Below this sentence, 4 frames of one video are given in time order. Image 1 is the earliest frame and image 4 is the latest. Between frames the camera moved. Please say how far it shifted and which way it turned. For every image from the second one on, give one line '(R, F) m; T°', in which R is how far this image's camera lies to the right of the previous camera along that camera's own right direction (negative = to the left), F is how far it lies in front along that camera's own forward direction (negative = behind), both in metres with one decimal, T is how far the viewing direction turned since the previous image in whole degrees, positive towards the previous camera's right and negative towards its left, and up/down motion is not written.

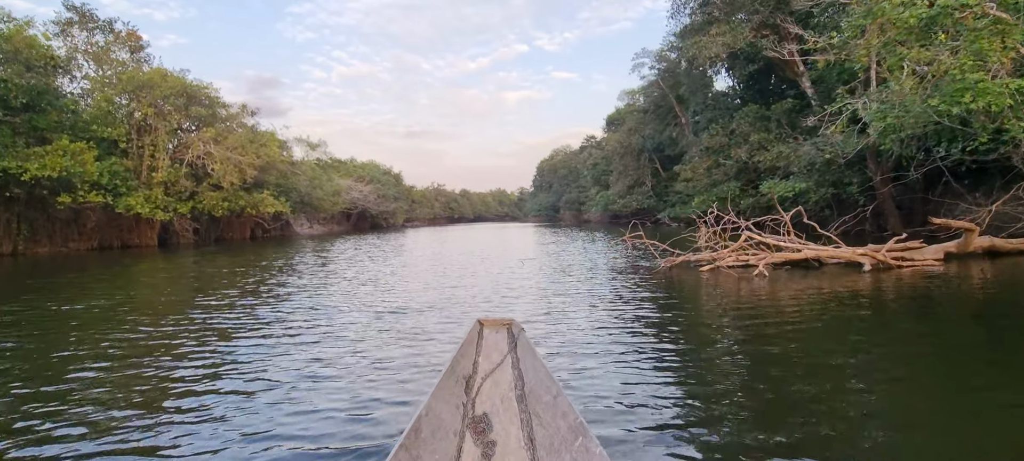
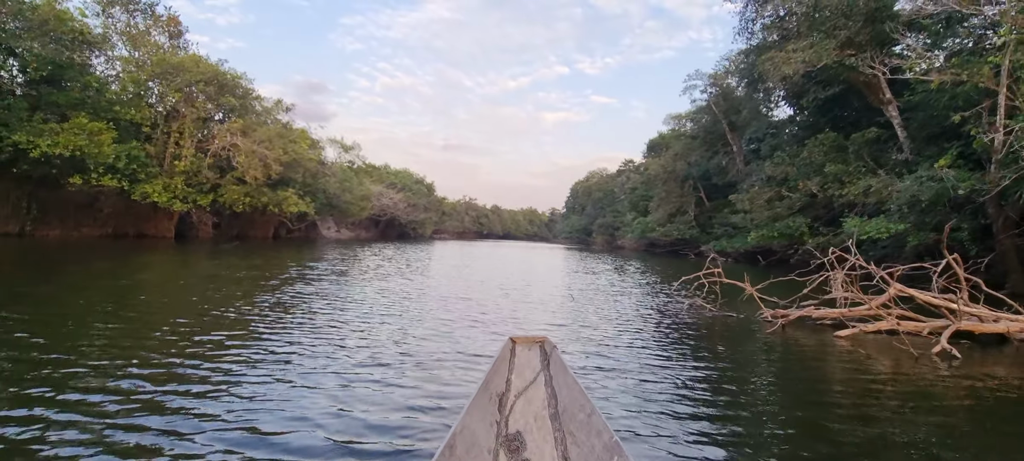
(-0.4, +1.9) m; -3°
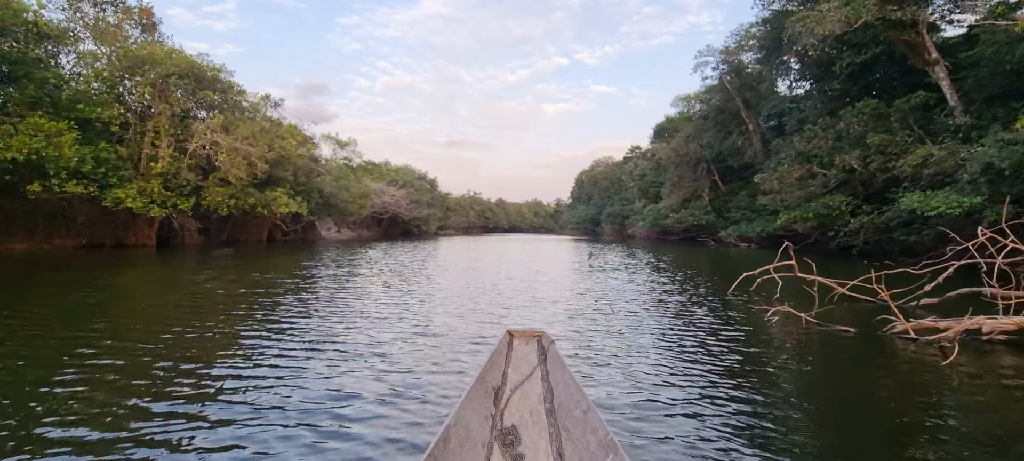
(-0.1, +1.8) m; -1°
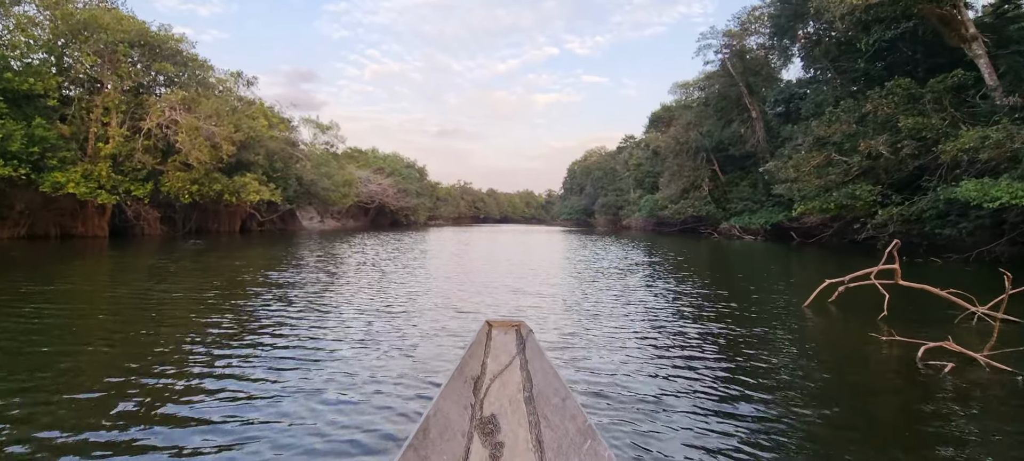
(-0.1, +1.9) m; +1°
